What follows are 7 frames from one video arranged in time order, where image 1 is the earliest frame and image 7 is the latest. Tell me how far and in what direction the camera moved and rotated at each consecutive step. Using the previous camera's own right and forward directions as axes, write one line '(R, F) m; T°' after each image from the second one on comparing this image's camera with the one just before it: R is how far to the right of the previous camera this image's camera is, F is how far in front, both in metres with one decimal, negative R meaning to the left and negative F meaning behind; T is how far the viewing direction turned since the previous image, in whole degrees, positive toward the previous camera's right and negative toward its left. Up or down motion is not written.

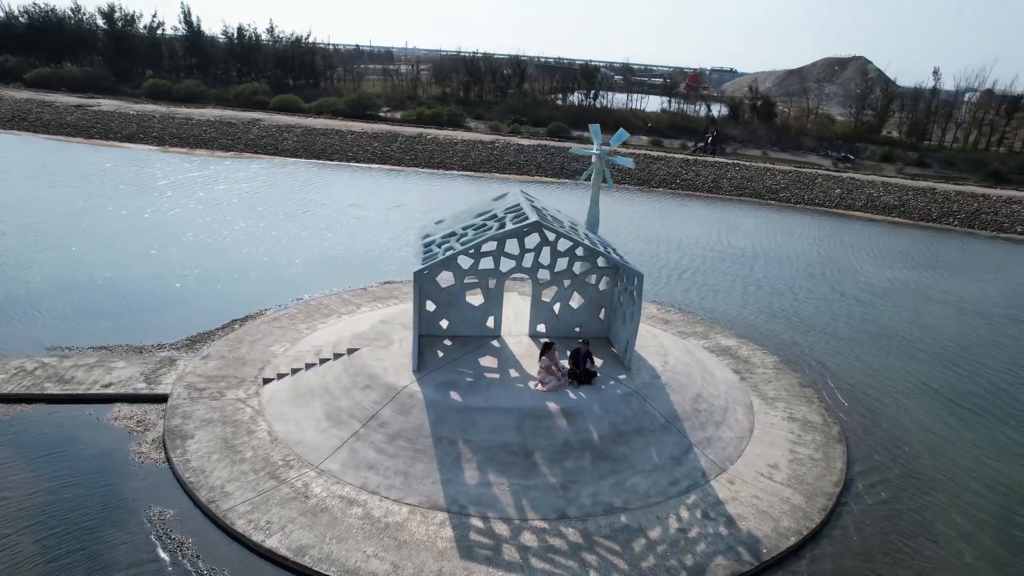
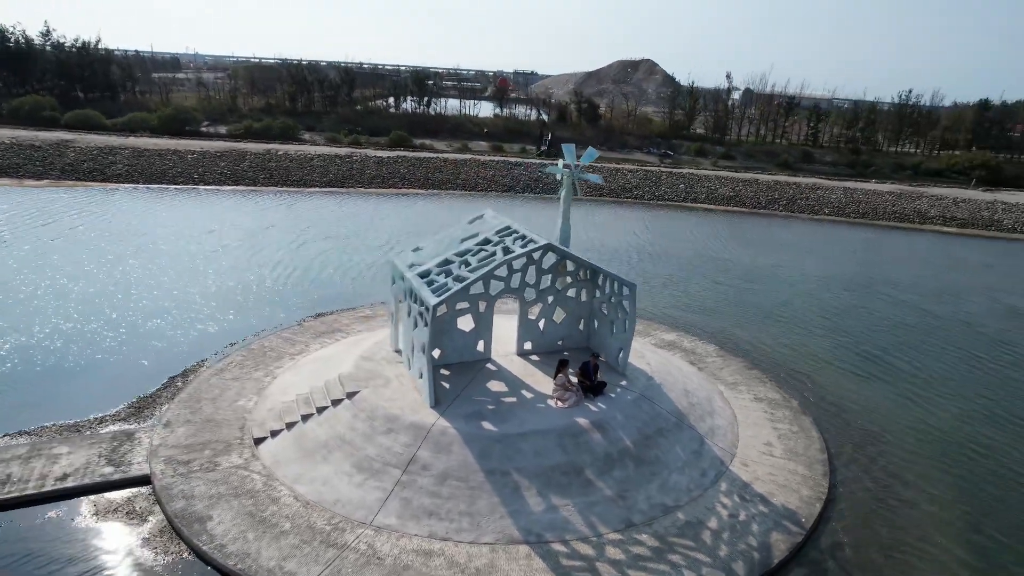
(-4.4, +0.5) m; +16°
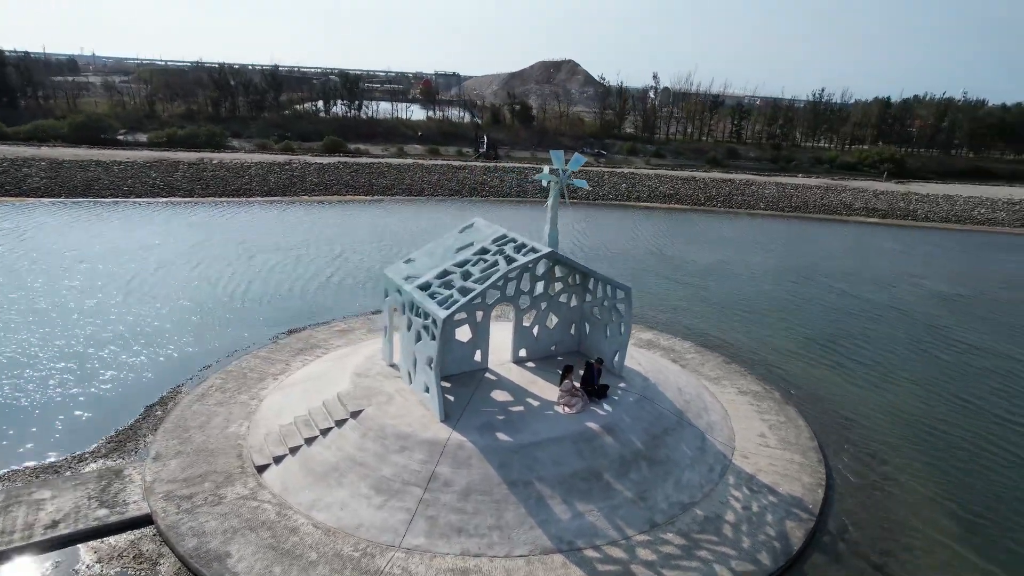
(-1.8, +0.1) m; +6°
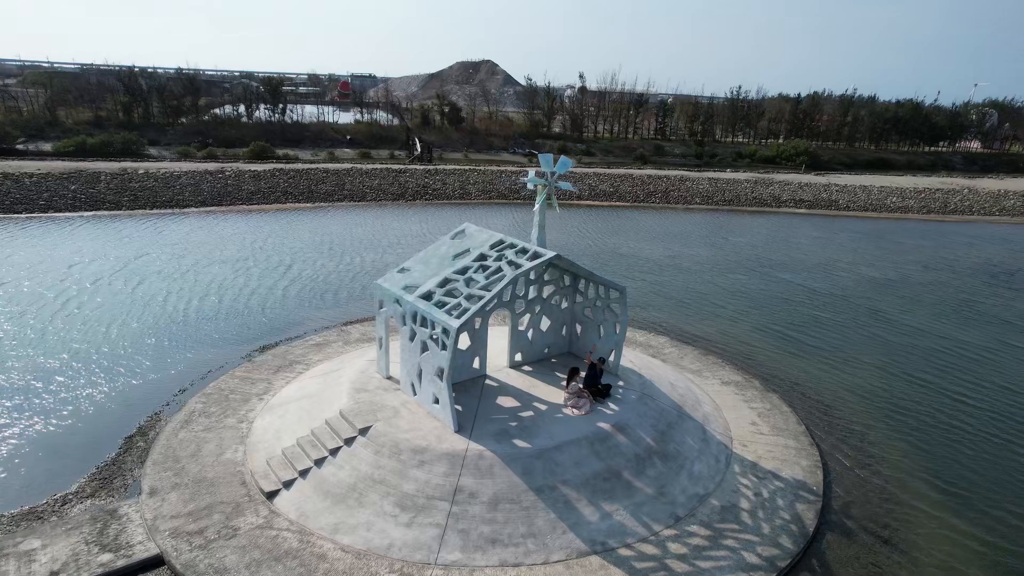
(-1.9, +0.2) m; +7°
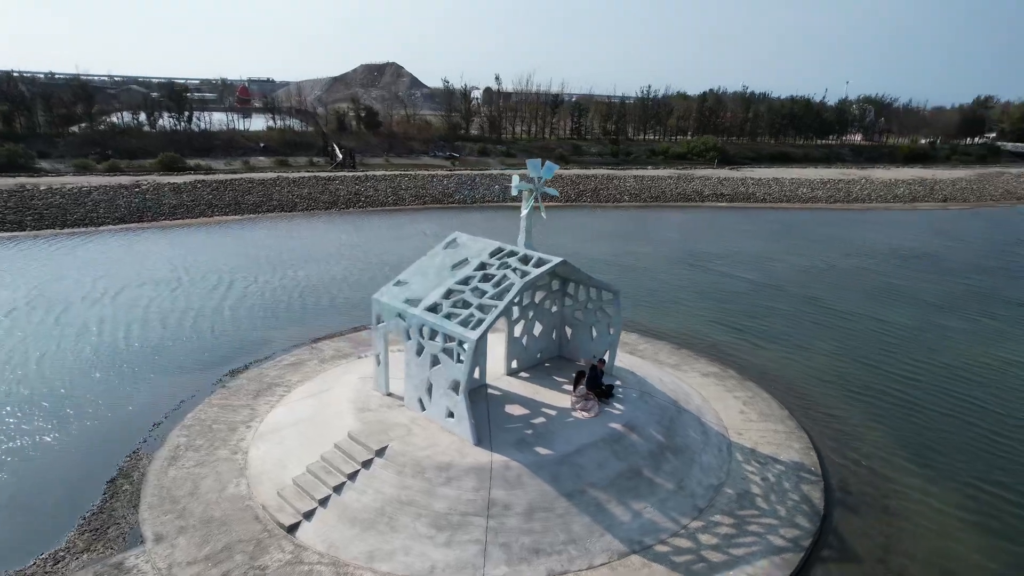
(-2.2, +0.2) m; +8°
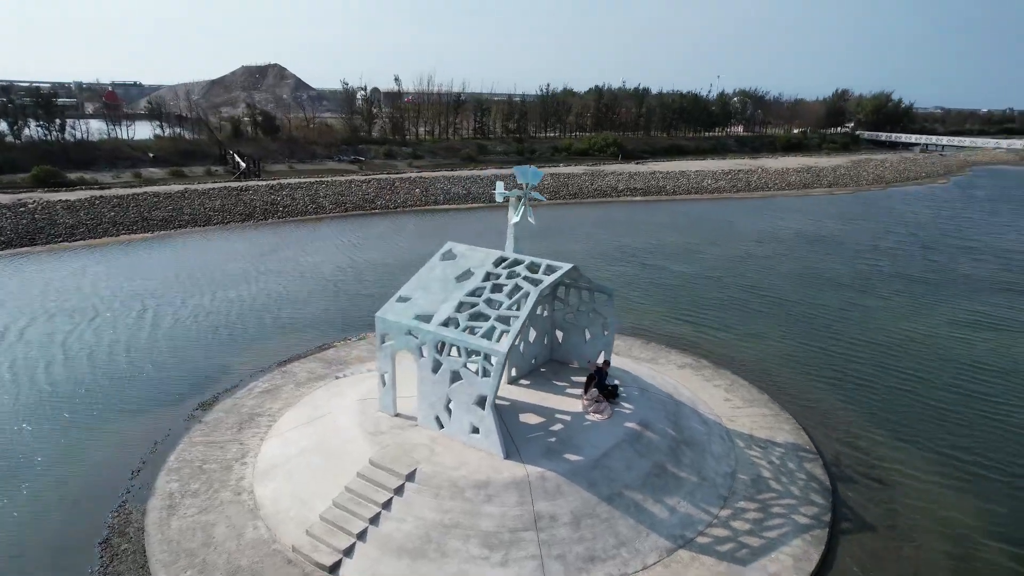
(-2.7, +0.4) m; +9°
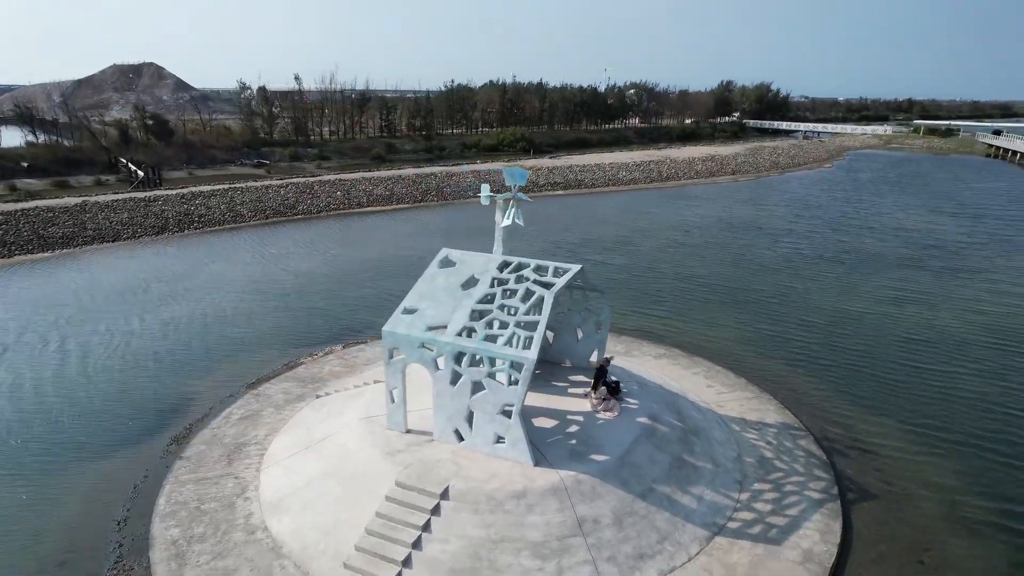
(-2.5, +0.4) m; +9°
